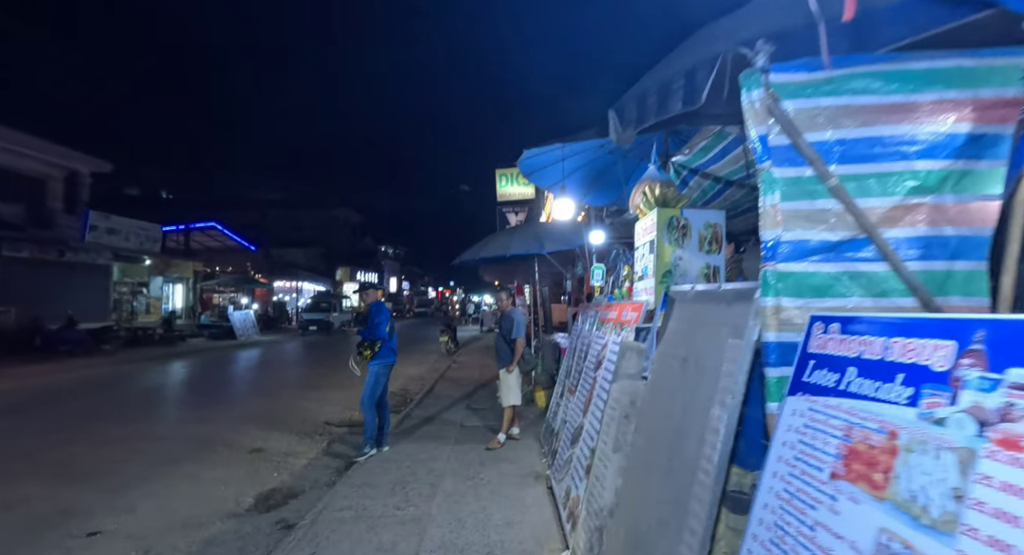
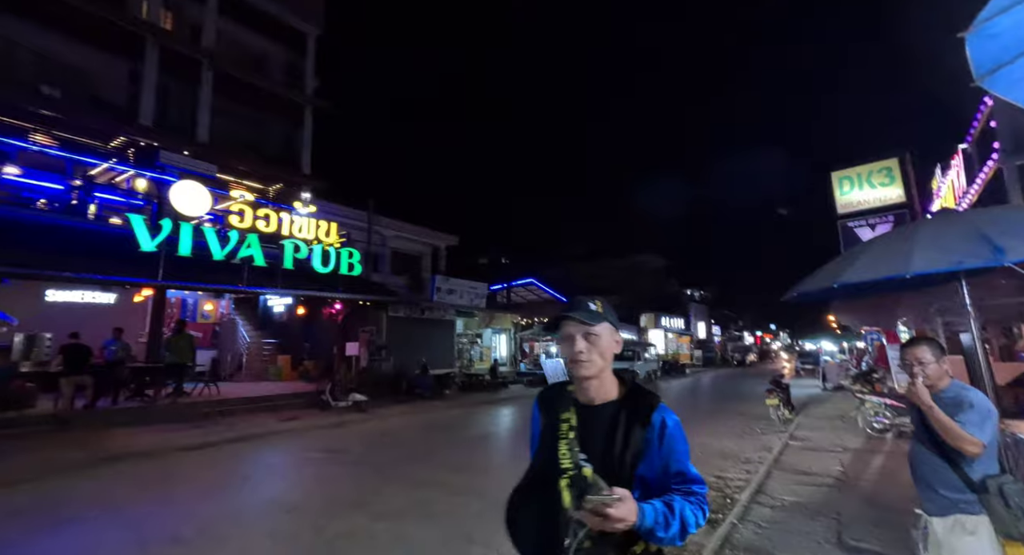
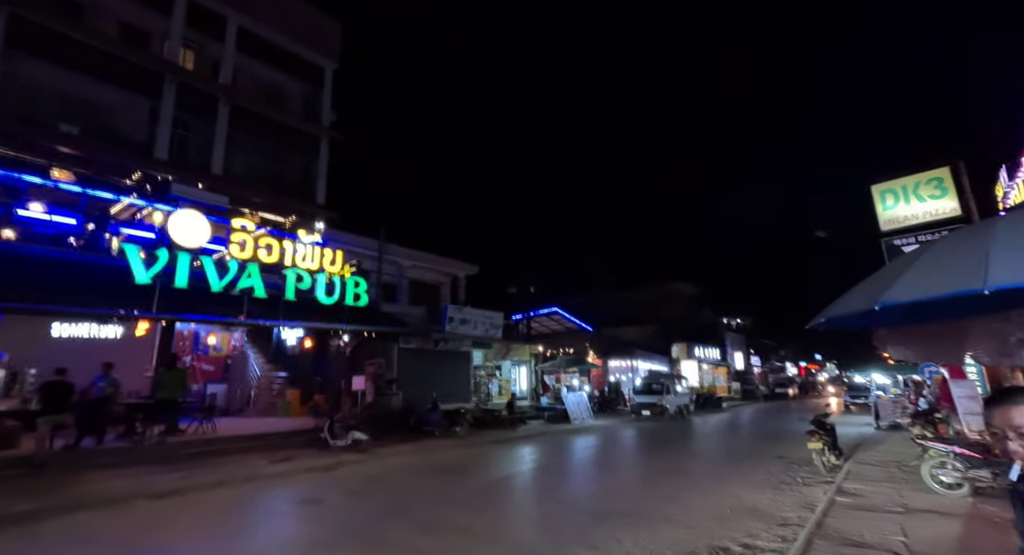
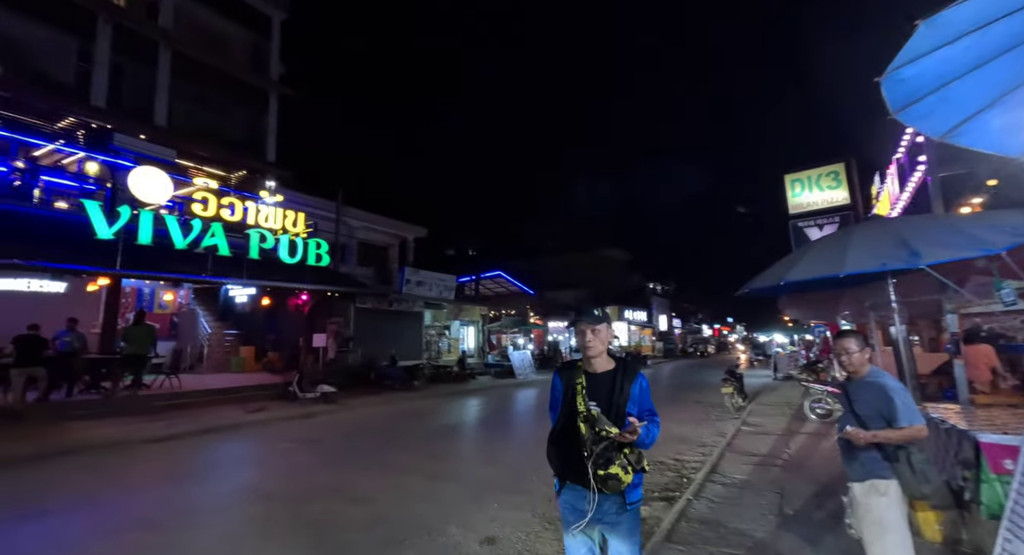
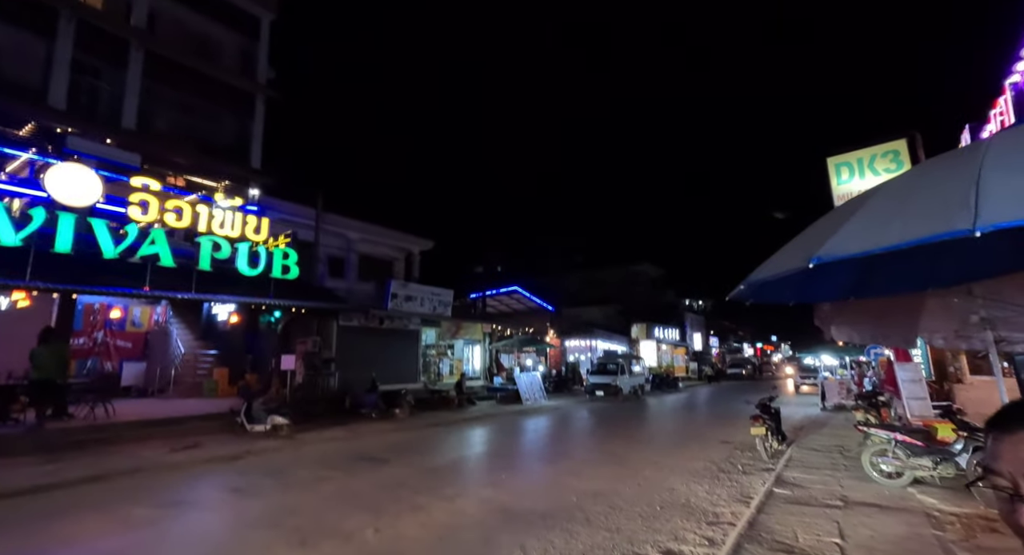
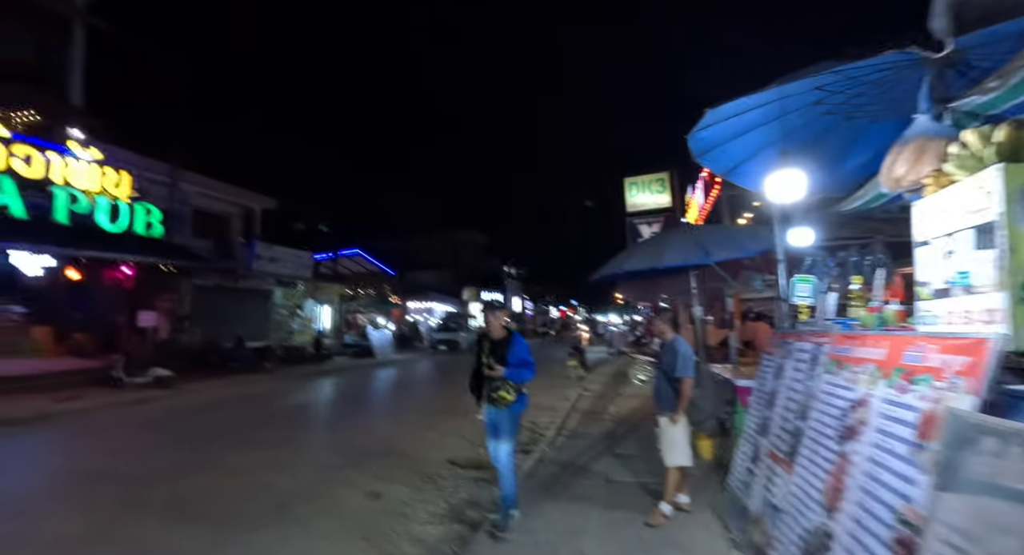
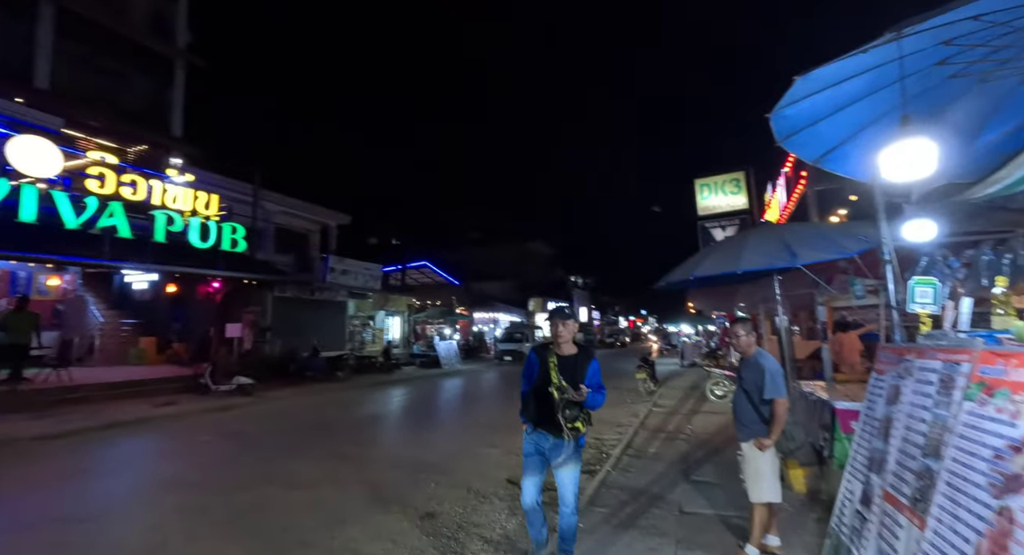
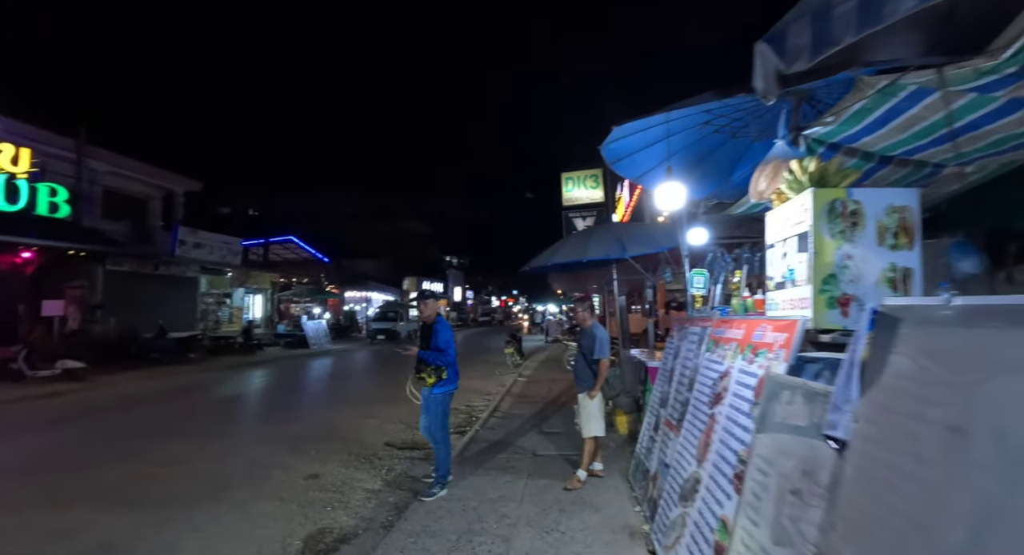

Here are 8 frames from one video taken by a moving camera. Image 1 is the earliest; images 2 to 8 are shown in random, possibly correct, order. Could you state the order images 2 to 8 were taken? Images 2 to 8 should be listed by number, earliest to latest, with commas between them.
8, 6, 7, 4, 2, 3, 5
